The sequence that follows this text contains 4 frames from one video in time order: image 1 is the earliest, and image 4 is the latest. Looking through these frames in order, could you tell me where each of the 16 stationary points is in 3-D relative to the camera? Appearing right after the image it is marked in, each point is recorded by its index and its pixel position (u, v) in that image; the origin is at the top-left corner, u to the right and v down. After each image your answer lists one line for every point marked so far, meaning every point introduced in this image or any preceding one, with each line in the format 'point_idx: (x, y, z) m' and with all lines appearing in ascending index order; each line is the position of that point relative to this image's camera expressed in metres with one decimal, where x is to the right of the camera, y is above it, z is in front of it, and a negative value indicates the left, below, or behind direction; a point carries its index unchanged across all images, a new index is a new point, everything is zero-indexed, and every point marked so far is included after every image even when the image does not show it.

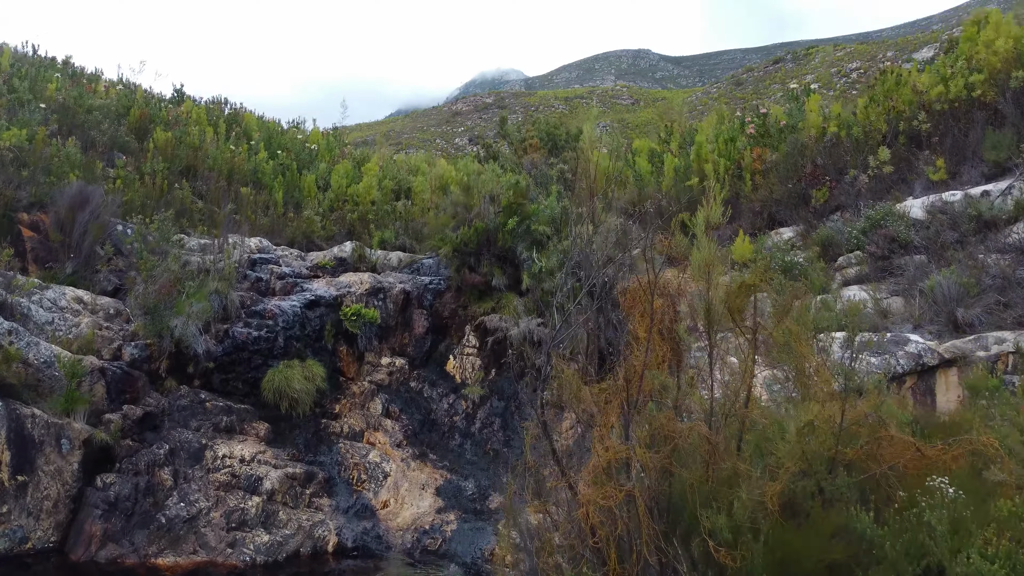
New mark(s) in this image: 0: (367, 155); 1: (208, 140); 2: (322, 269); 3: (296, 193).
0: (-2.0, +1.9, +12.6) m
1: (-2.7, +1.3, +8.1) m
2: (-1.3, +0.1, +6.0) m
3: (-2.0, +0.9, +8.2) m
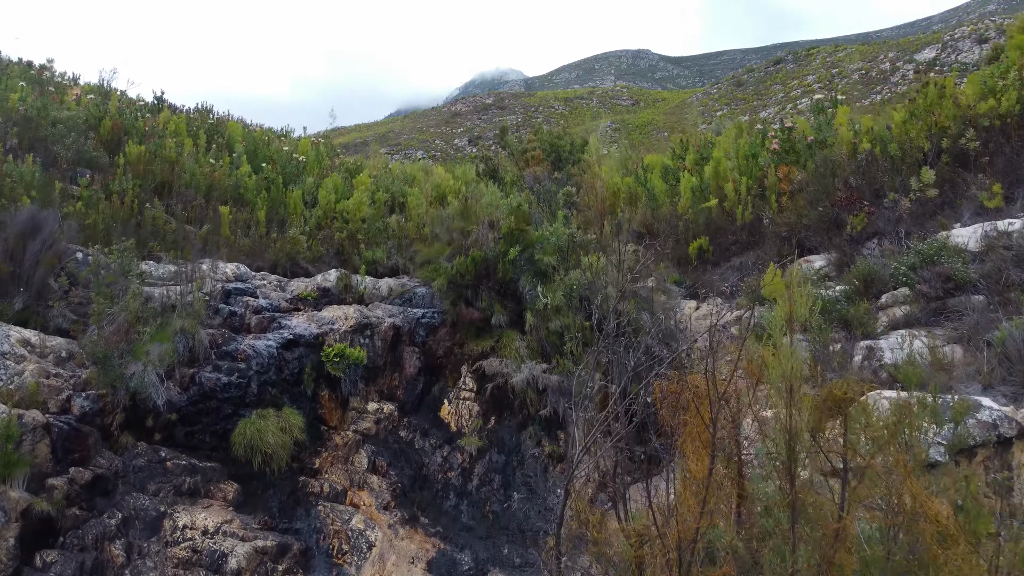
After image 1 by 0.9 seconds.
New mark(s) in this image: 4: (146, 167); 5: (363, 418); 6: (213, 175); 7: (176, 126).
0: (-2.0, +1.7, +12.0) m
1: (-2.7, +1.1, +7.6) m
2: (-1.3, -0.1, +5.4) m
3: (-2.0, +0.7, +7.7) m
4: (-2.9, +0.9, +7.0) m
5: (-0.8, -0.7, +4.9) m
6: (-2.5, +0.9, +7.4) m
7: (-3.1, +1.5, +8.2) m
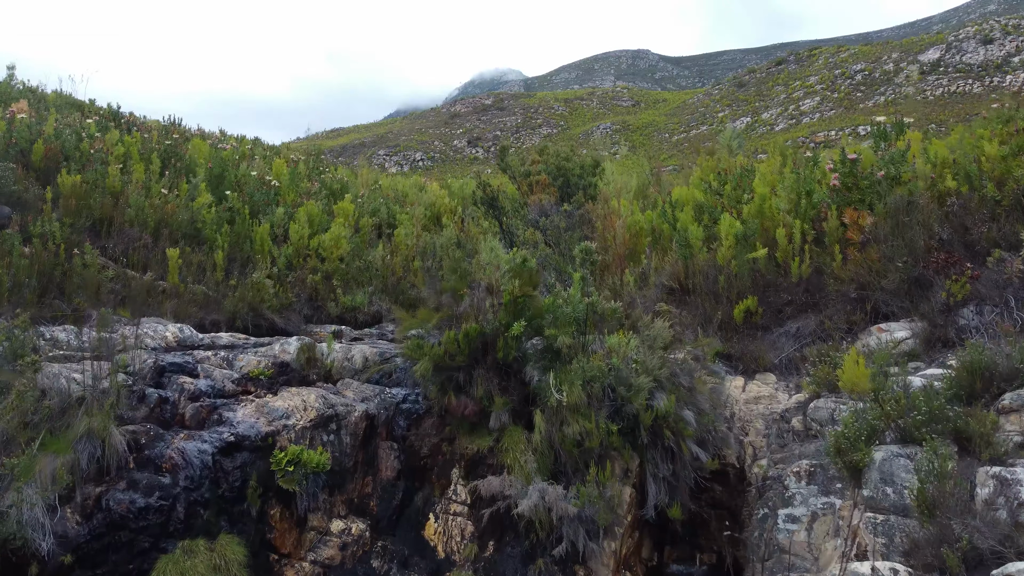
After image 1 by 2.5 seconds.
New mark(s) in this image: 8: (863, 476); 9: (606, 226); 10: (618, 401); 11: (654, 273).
0: (-2.0, +1.3, +10.9) m
1: (-2.7, +0.8, +6.5) m
2: (-1.2, -0.4, +4.3) m
3: (-1.9, +0.3, +6.6) m
4: (-2.8, +0.6, +5.9) m
5: (-0.8, -1.1, +3.8) m
6: (-2.4, +0.6, +6.4) m
7: (-3.0, +1.1, +7.1) m
8: (+1.3, -0.7, +3.4) m
9: (+0.6, +0.4, +6.0) m
10: (+0.4, -0.5, +3.7) m
11: (+0.8, +0.1, +5.1) m
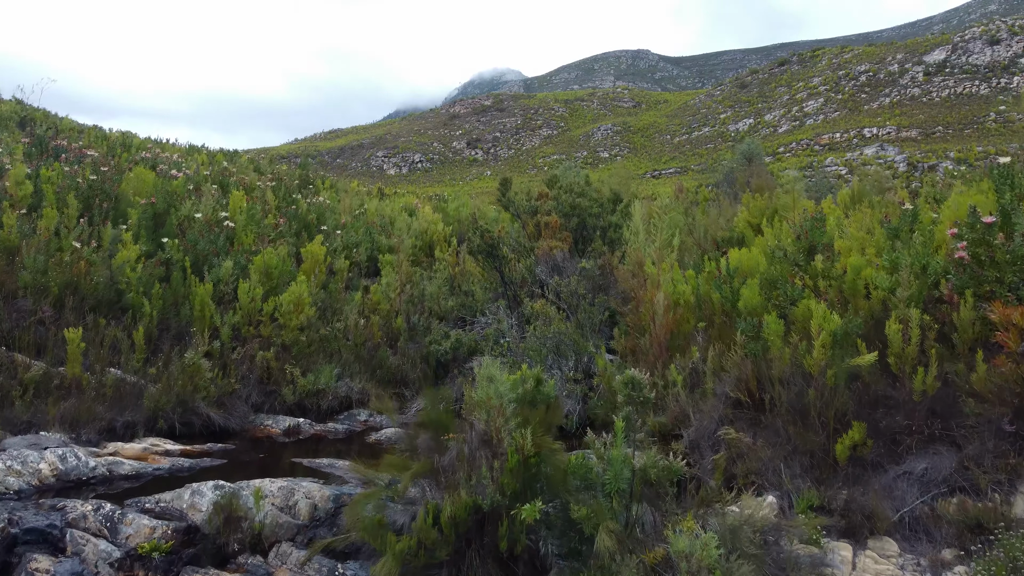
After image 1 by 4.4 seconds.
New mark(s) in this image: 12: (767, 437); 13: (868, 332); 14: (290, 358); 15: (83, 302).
0: (-2.0, +0.8, +9.6) m
1: (-2.7, +0.3, +5.1) m
2: (-1.2, -0.9, +3.0) m
3: (-1.9, -0.1, +5.2) m
4: (-2.8, +0.1, +4.6) m
5: (-0.8, -1.5, +2.4) m
6: (-2.4, +0.1, +5.0) m
7: (-3.0, +0.7, +5.7) m
8: (+1.4, -1.2, +2.1) m
9: (+0.7, 0.0, +4.6) m
10: (+0.5, -0.9, +2.4) m
11: (+0.8, -0.4, +3.7) m
12: (+1.0, -0.6, +3.5) m
13: (+1.4, -0.2, +3.6) m
14: (-1.3, -0.4, +5.3) m
15: (-2.3, -0.1, +4.9) m
